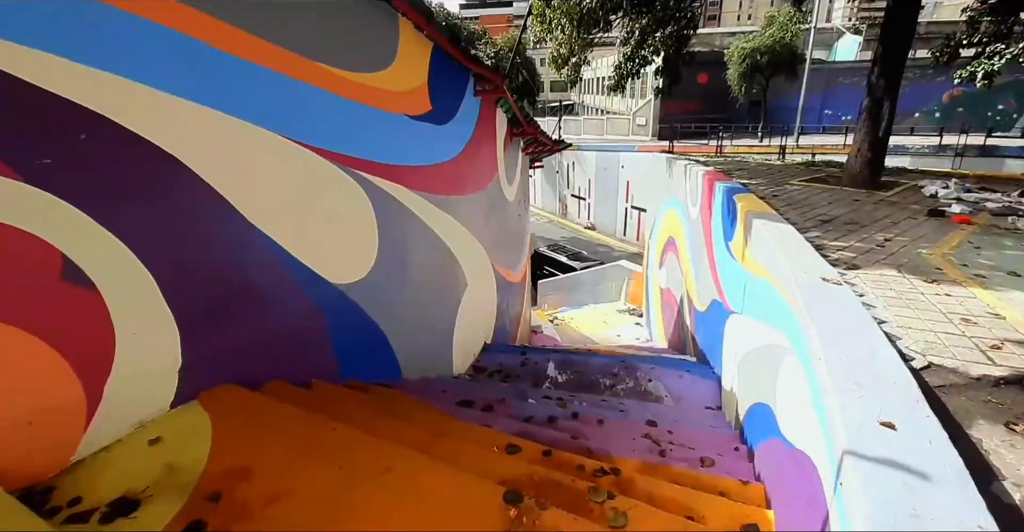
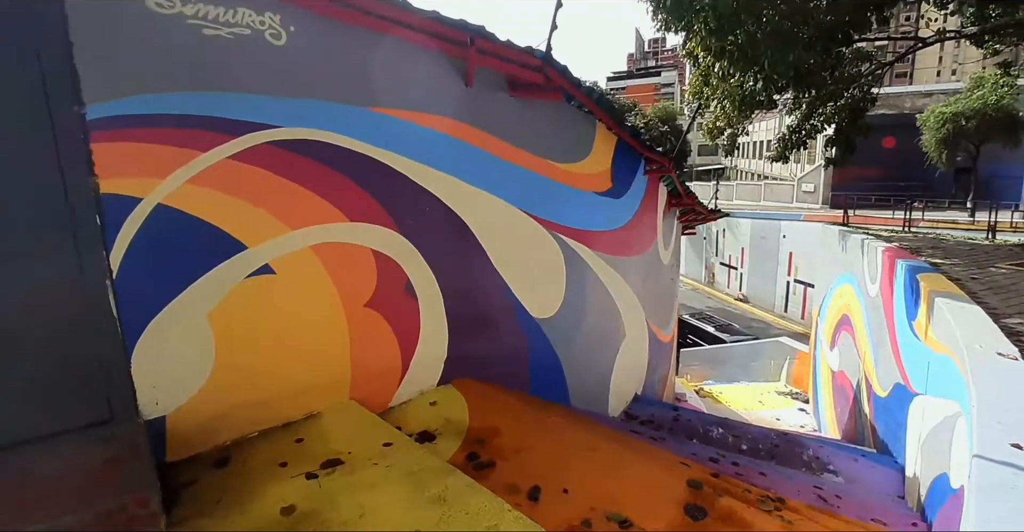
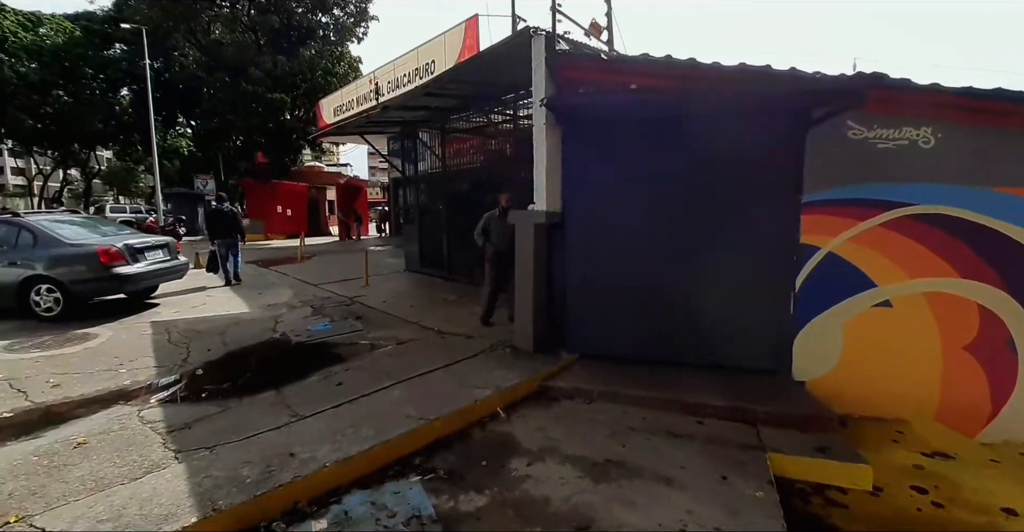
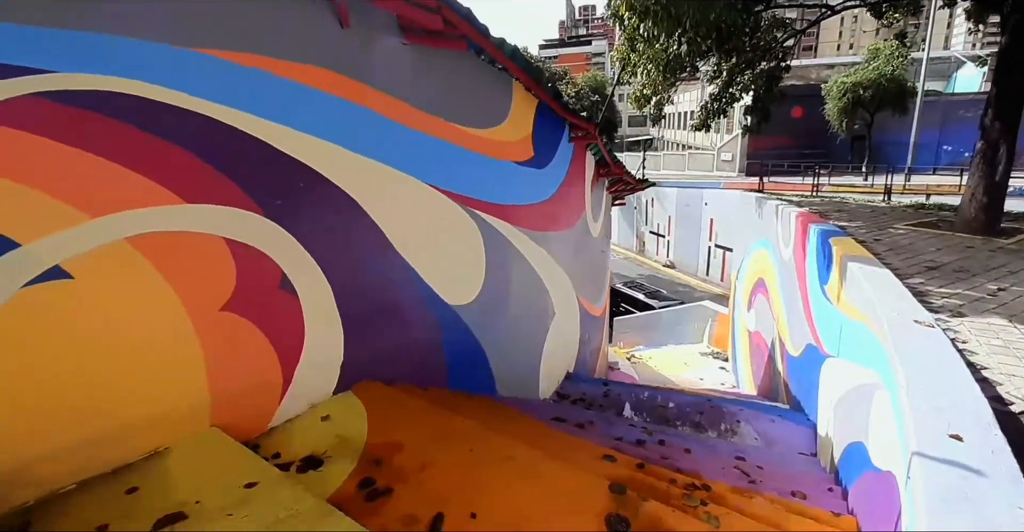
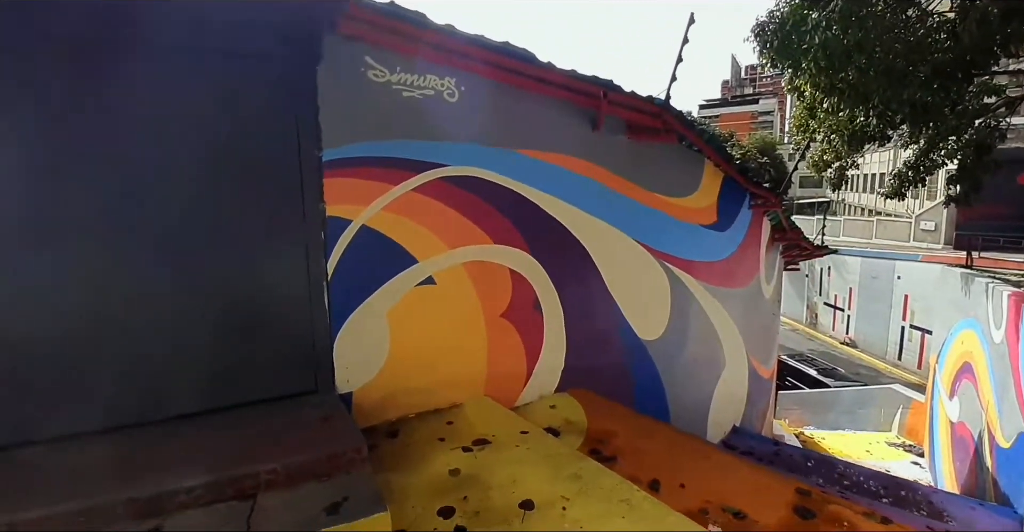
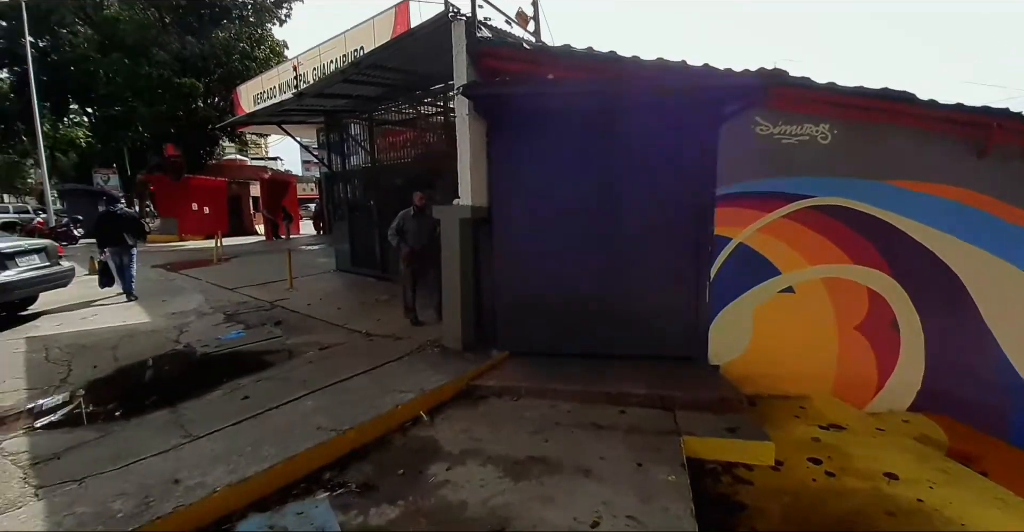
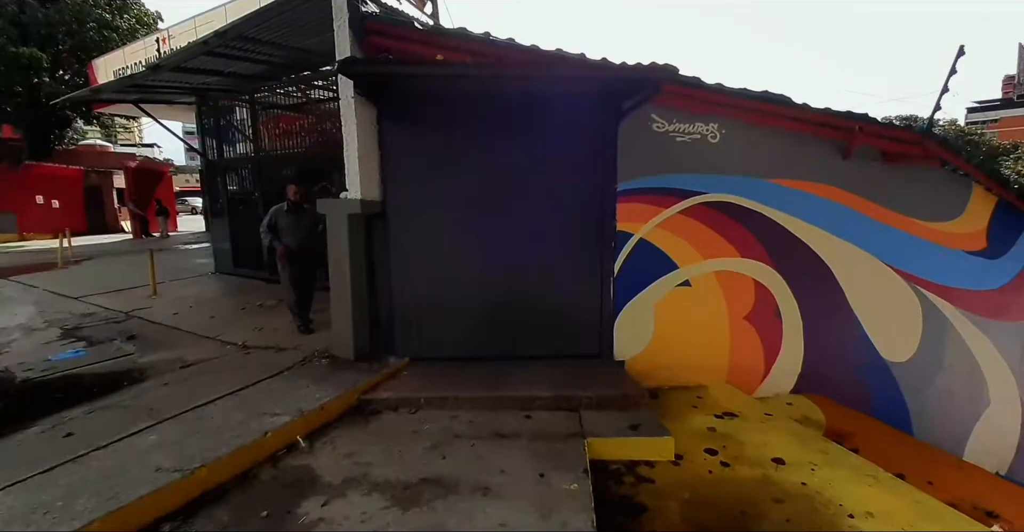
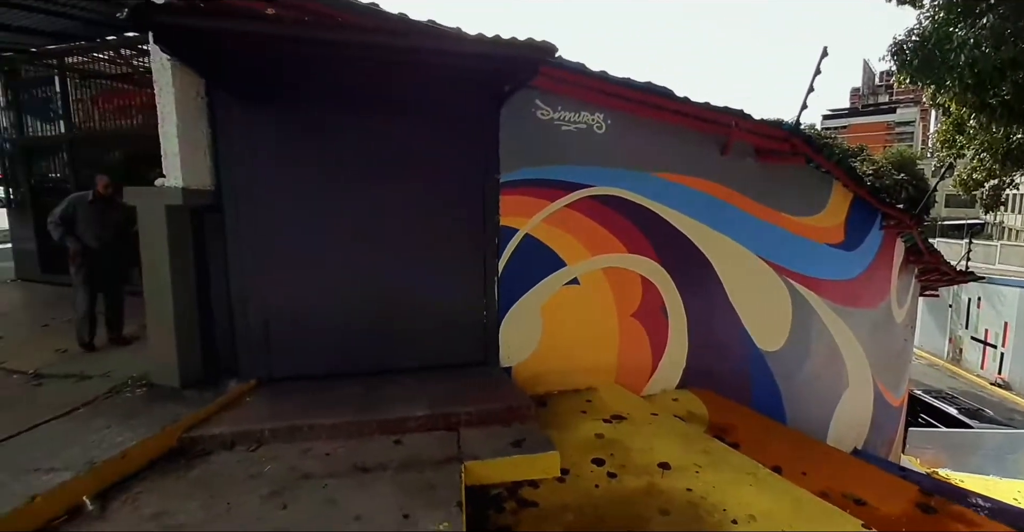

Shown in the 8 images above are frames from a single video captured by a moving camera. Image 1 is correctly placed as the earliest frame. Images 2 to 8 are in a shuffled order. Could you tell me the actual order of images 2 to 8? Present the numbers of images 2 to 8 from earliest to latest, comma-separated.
4, 2, 5, 8, 7, 6, 3
